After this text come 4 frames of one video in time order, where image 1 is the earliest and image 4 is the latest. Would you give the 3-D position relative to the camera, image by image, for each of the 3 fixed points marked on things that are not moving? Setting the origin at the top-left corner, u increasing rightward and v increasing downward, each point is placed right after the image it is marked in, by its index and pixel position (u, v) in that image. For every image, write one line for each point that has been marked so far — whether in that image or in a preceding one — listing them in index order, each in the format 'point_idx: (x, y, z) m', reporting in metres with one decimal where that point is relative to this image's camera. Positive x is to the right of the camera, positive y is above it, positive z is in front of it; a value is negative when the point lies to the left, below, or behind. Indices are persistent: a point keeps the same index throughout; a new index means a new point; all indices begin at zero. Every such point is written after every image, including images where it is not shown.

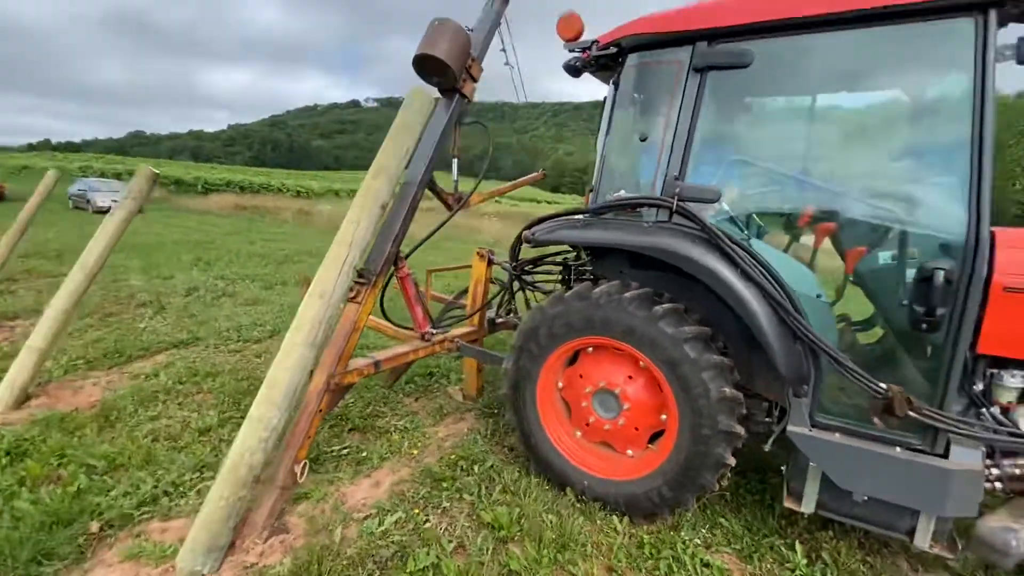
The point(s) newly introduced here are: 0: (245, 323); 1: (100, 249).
0: (-3.1, -0.4, +5.7) m
1: (-3.4, +0.3, +4.0) m
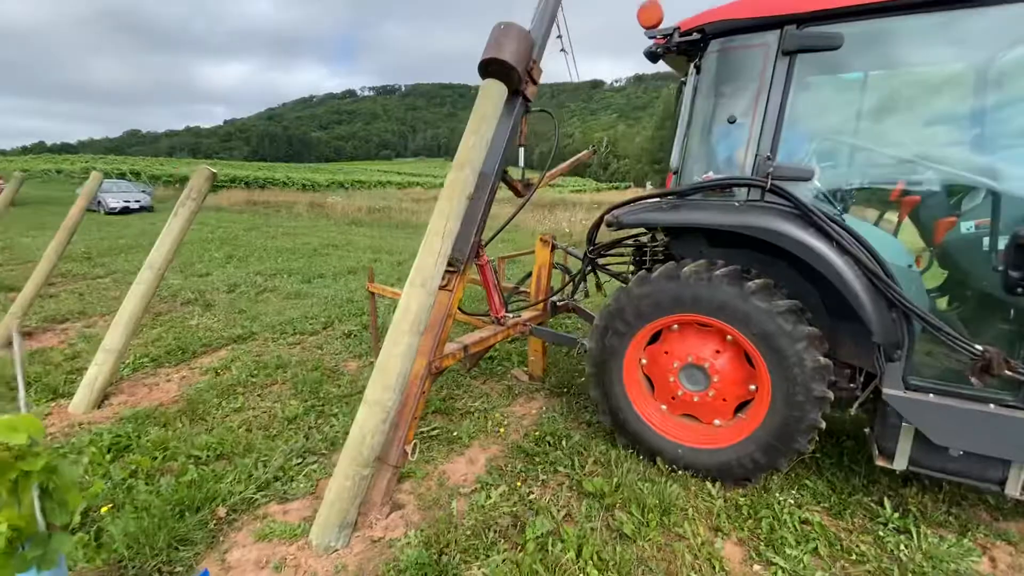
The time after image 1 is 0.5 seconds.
0: (-2.6, -0.4, +5.8) m
1: (-3.0, +0.3, +4.1) m
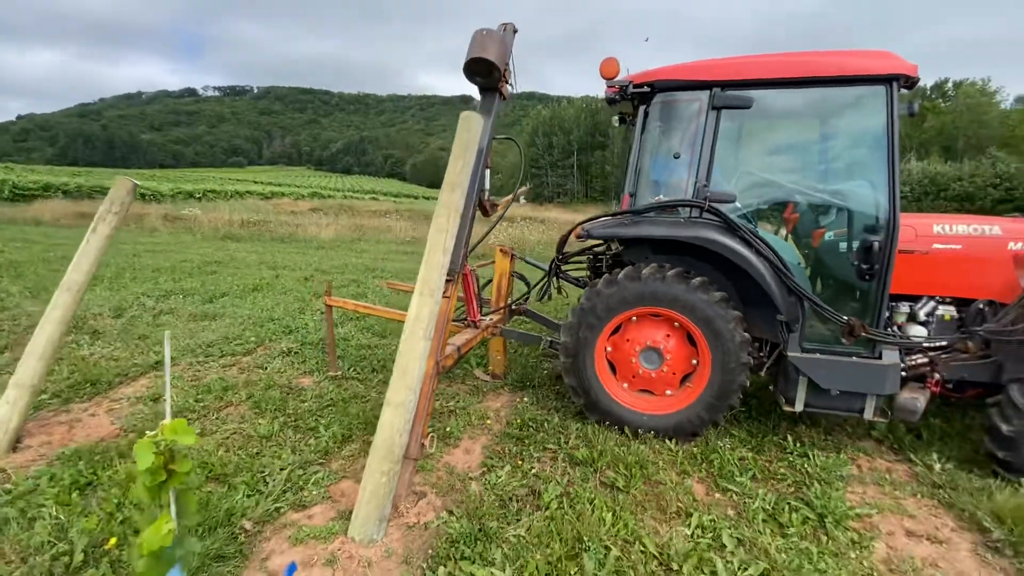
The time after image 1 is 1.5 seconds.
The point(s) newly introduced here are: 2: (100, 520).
0: (-3.3, -0.6, +5.5) m
1: (-3.3, +0.1, +3.8) m
2: (-2.1, -1.2, +2.5) m
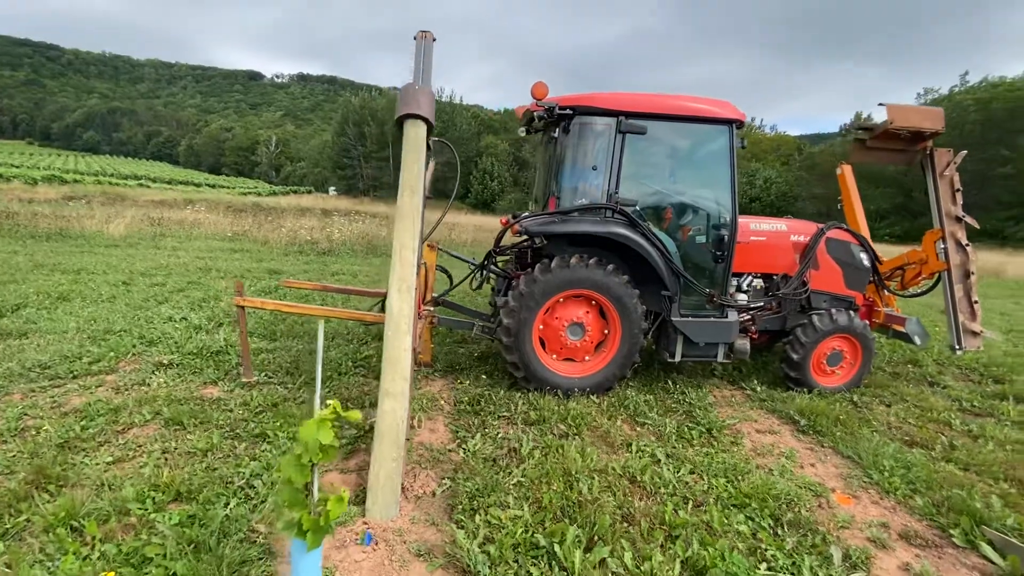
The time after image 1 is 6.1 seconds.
0: (-4.2, -0.7, +4.5) m
1: (-3.6, +0.1, +2.9) m
2: (-2.0, -1.3, +2.2) m
